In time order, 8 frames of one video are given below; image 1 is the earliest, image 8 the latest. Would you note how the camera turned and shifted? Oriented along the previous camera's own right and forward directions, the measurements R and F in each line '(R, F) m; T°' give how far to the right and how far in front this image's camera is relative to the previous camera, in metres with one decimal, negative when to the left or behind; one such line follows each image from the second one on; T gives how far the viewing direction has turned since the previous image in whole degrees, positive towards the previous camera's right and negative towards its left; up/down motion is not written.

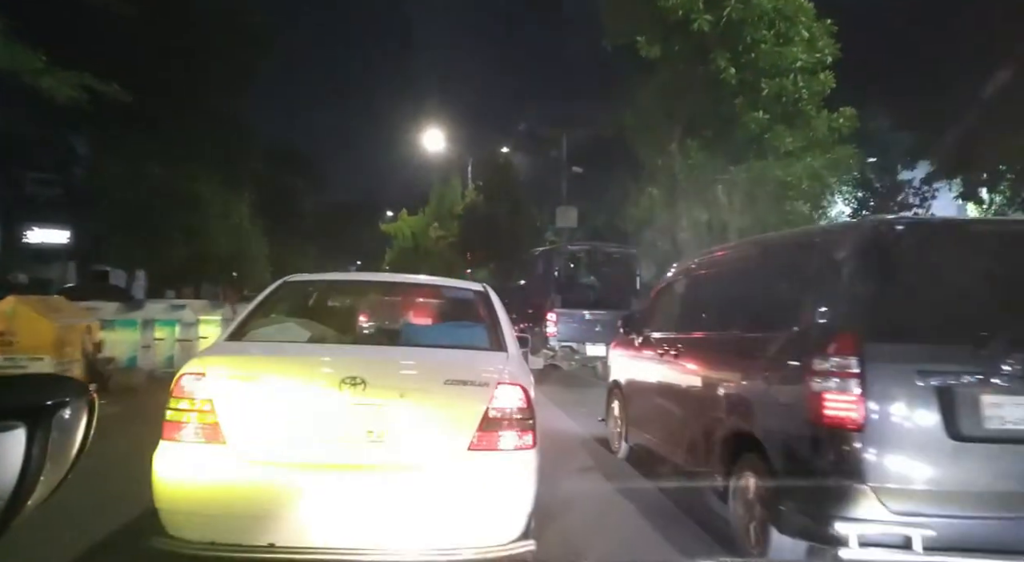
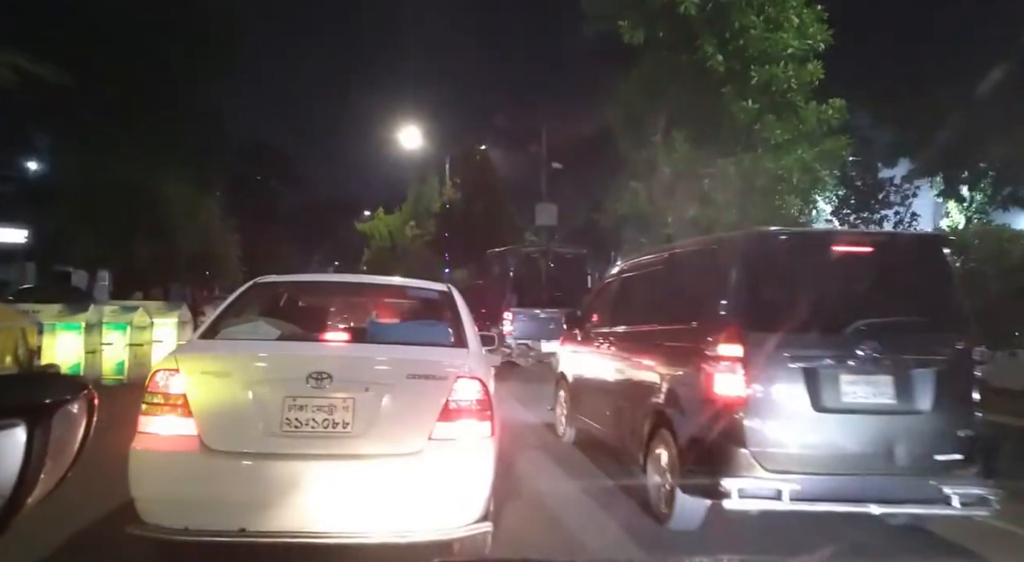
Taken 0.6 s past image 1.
(+0.1, -0.3) m; +1°
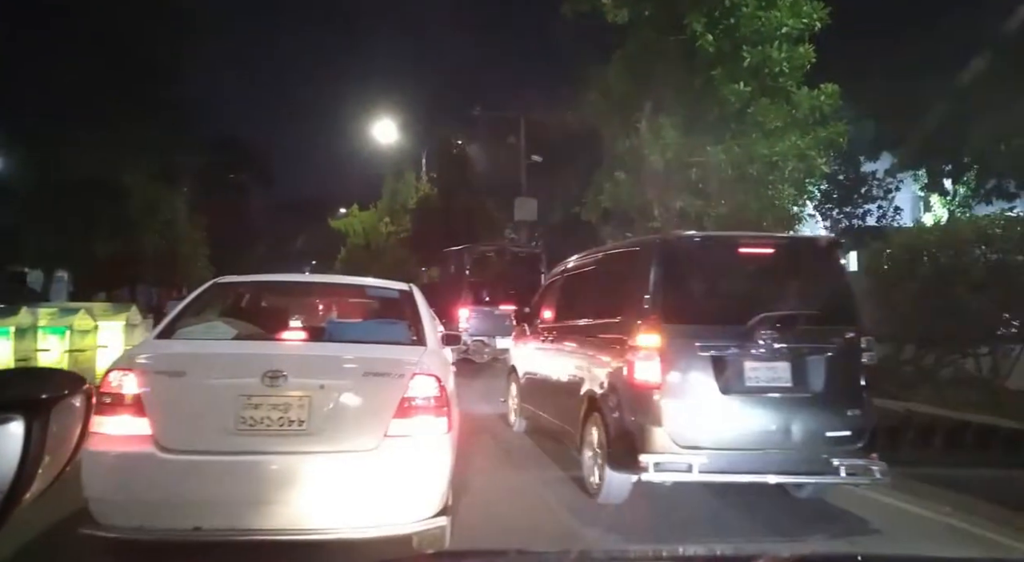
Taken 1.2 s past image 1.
(+0.1, 0.0) m; +1°
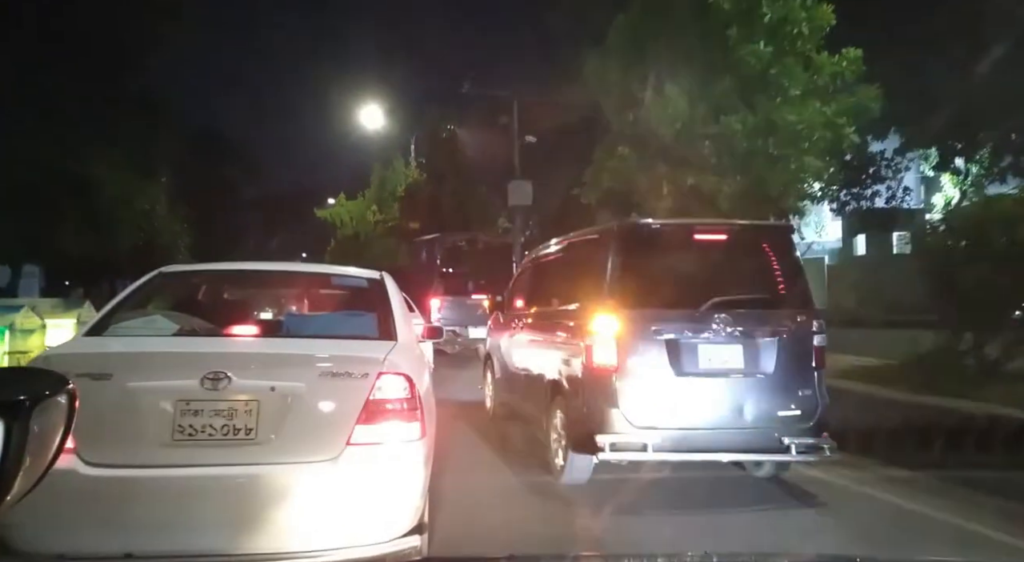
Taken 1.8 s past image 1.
(+0.1, +0.6) m; 0°
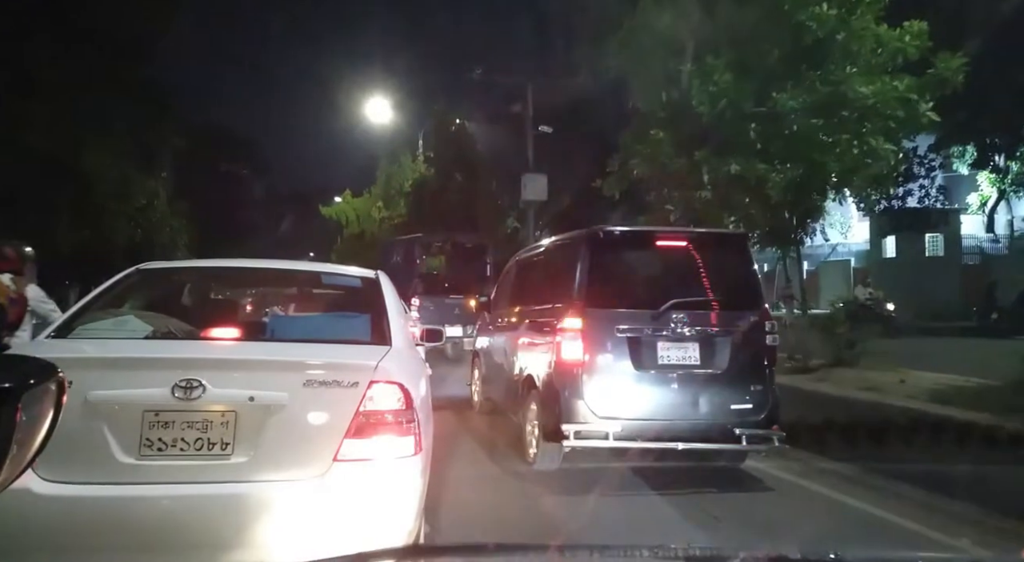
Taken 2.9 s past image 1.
(0.0, +0.4) m; -1°
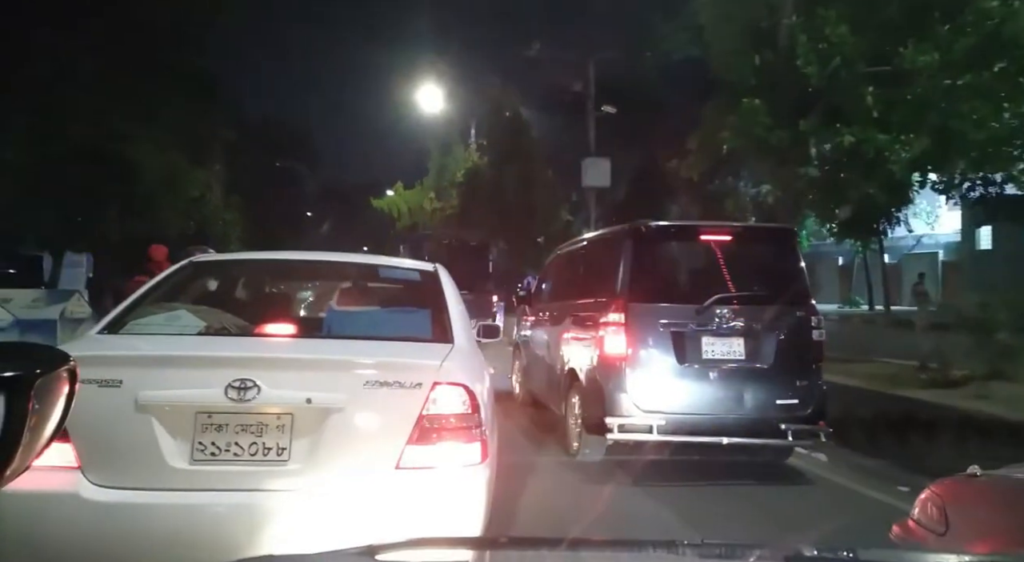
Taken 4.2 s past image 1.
(-0.1, +0.3) m; -3°
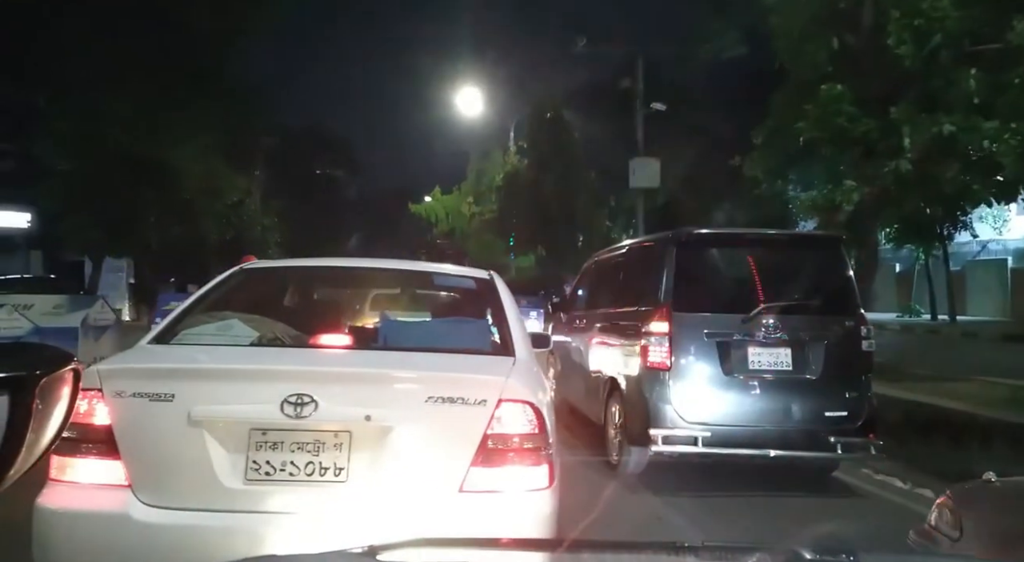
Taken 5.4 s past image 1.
(-0.1, +0.2) m; -2°
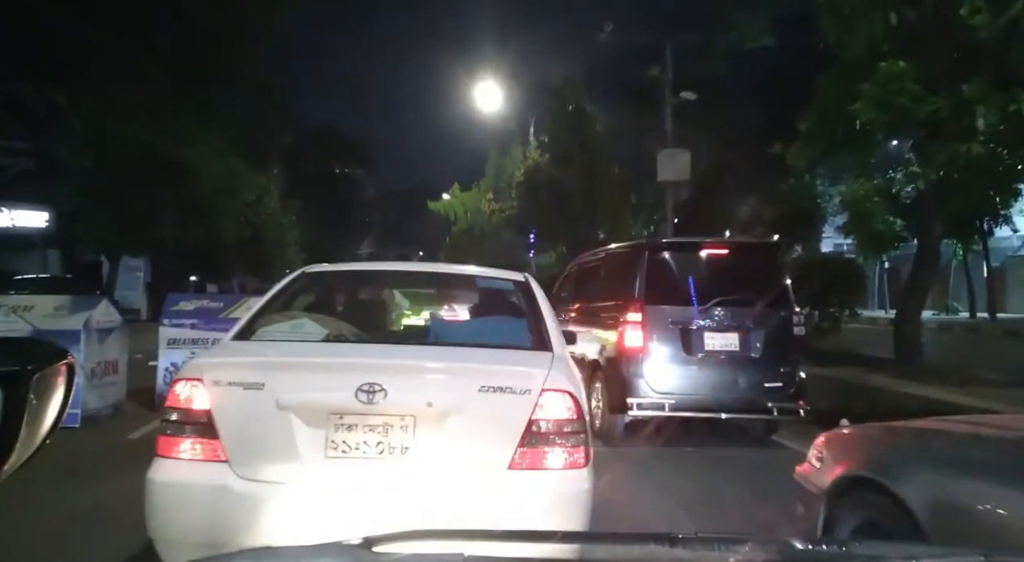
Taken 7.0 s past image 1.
(-0.1, -0.4) m; 0°
